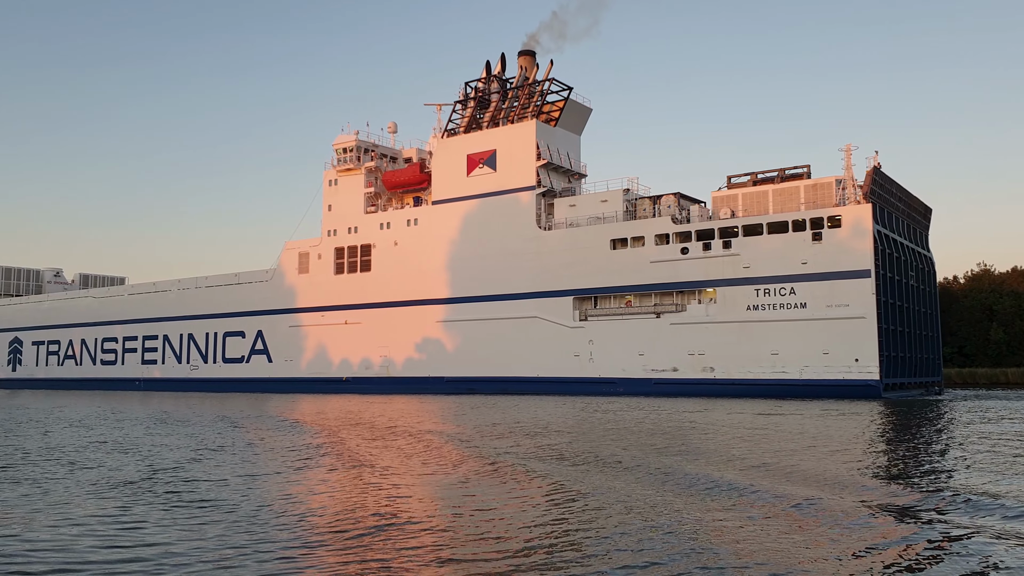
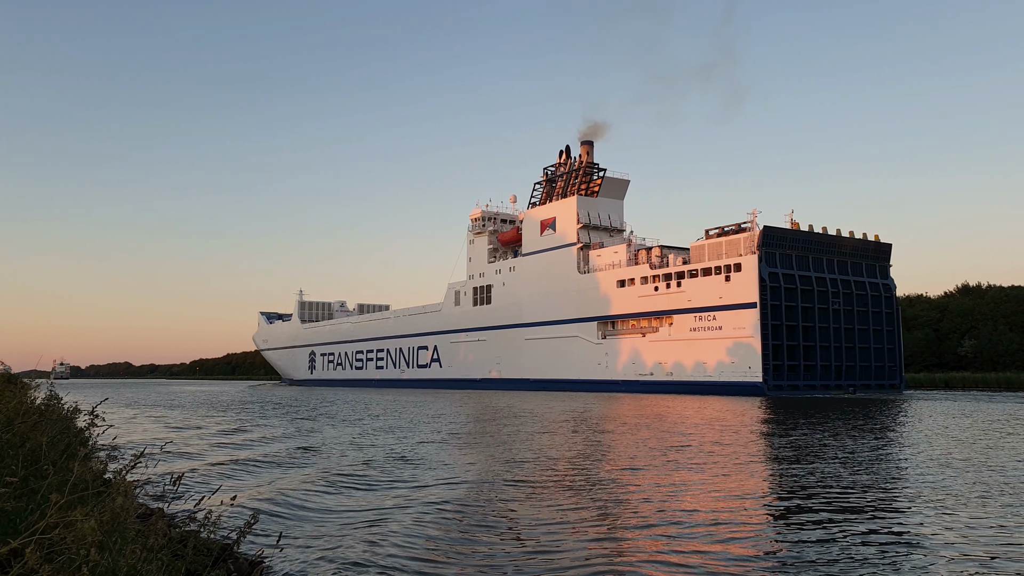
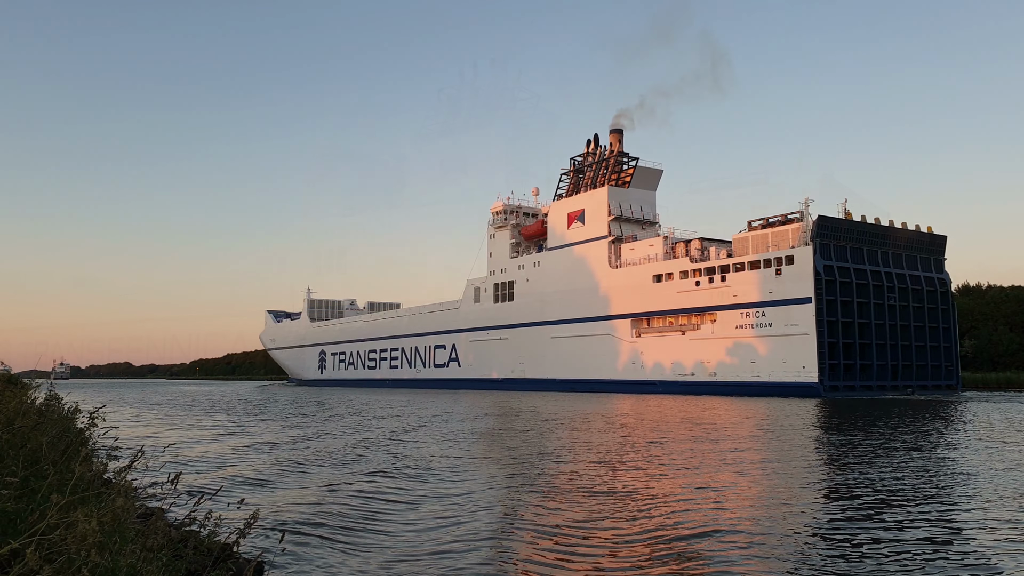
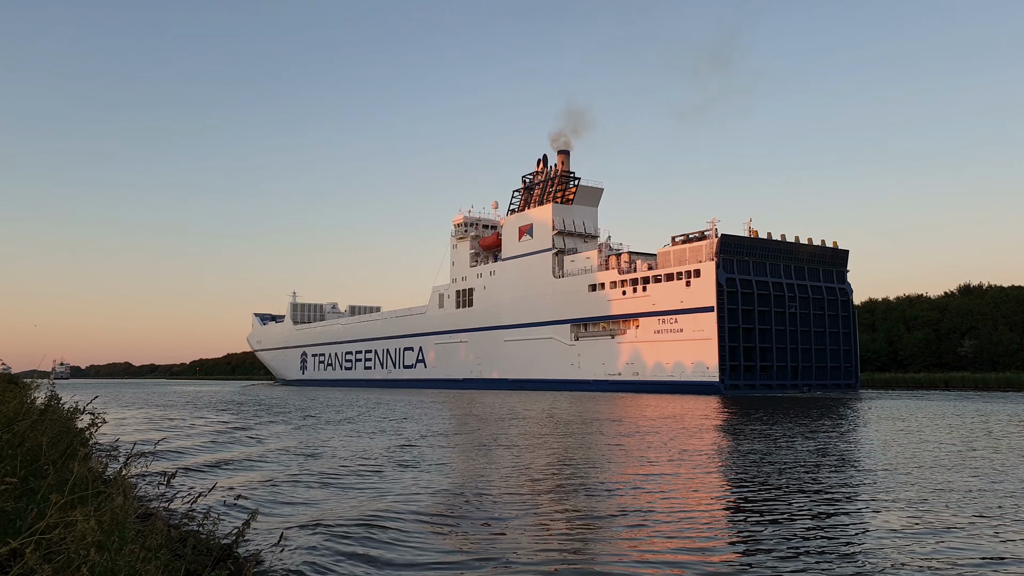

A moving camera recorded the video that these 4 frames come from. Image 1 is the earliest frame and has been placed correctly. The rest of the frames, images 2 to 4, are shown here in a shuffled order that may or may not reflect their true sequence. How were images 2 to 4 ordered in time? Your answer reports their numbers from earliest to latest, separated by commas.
3, 2, 4
